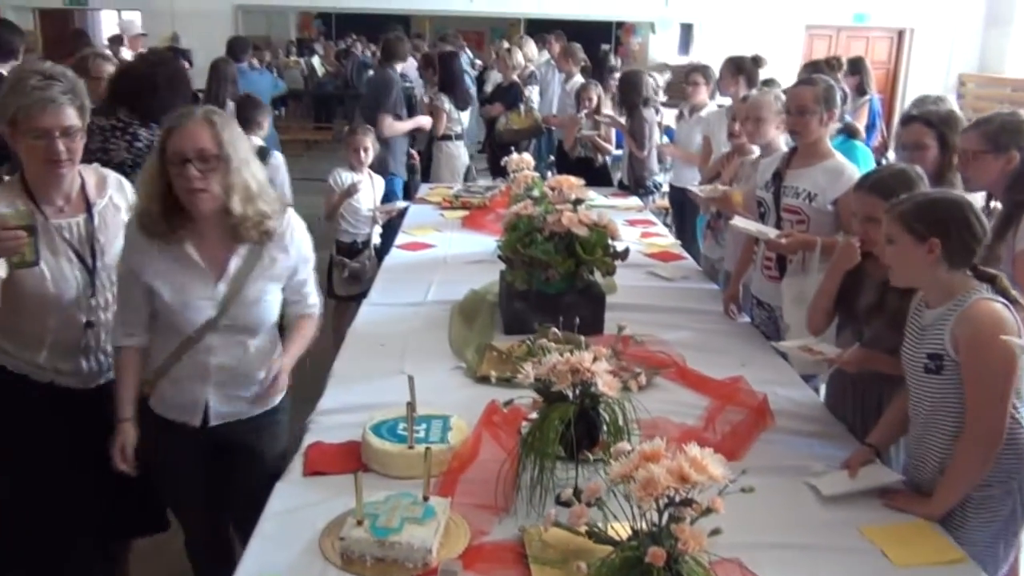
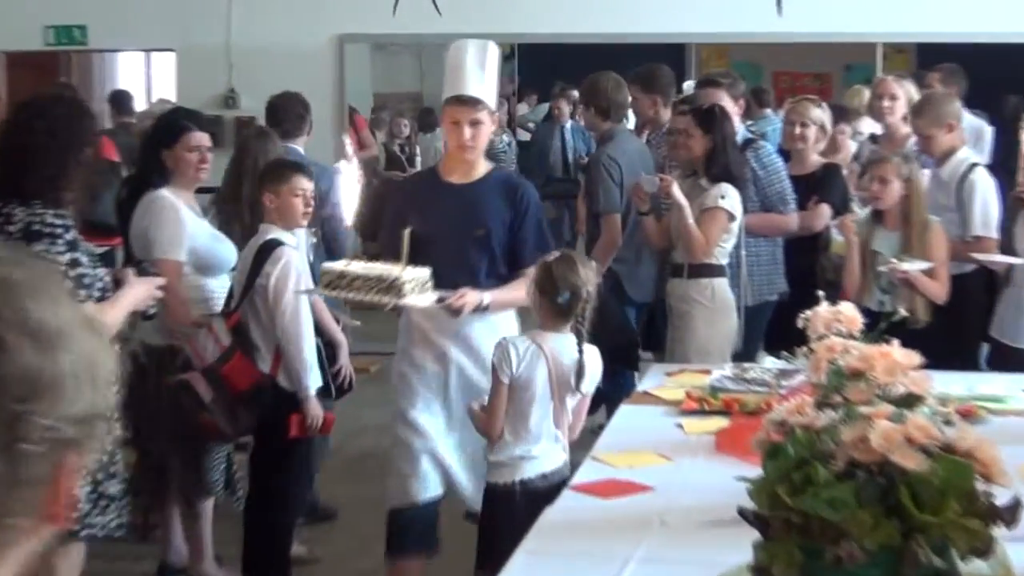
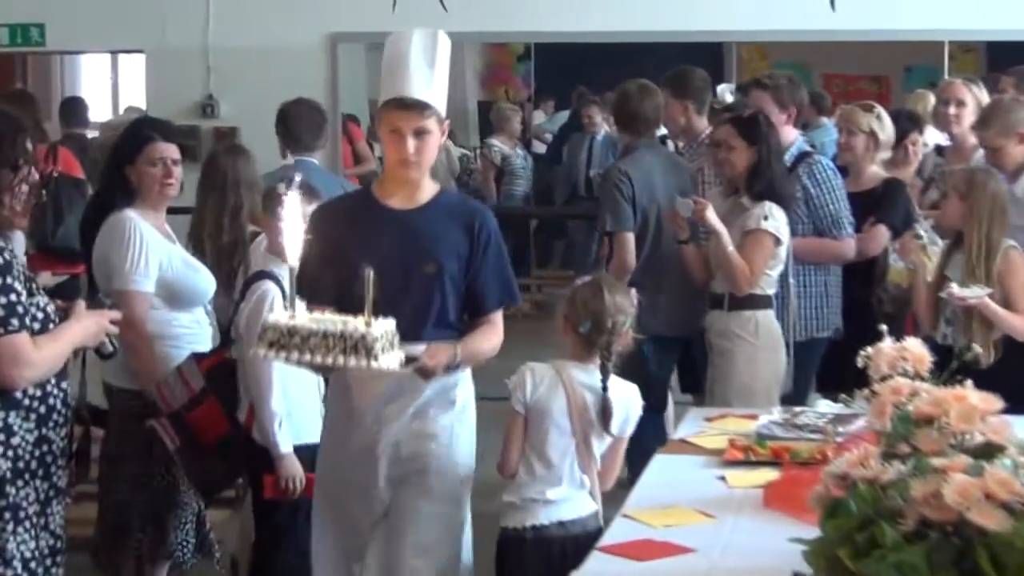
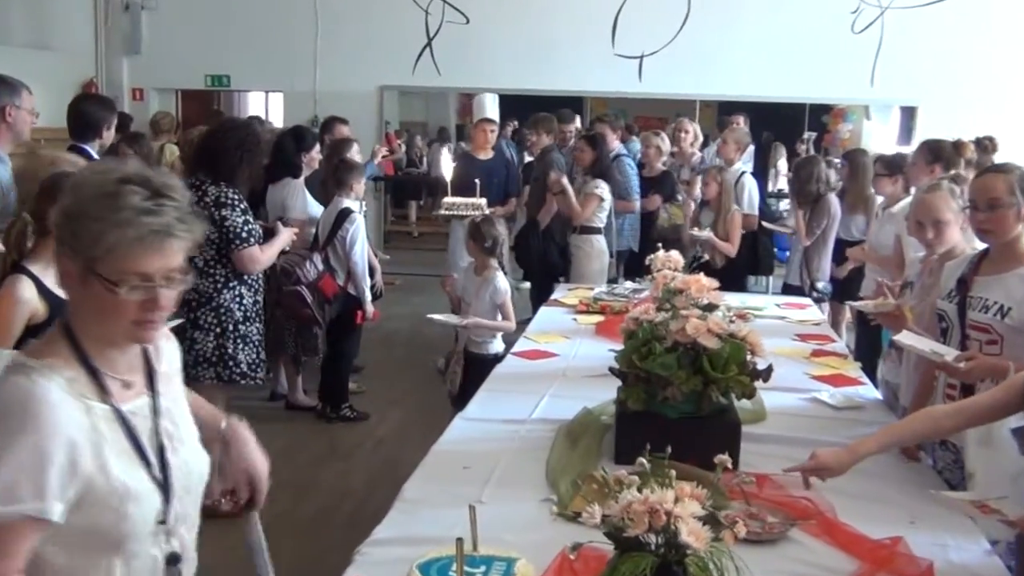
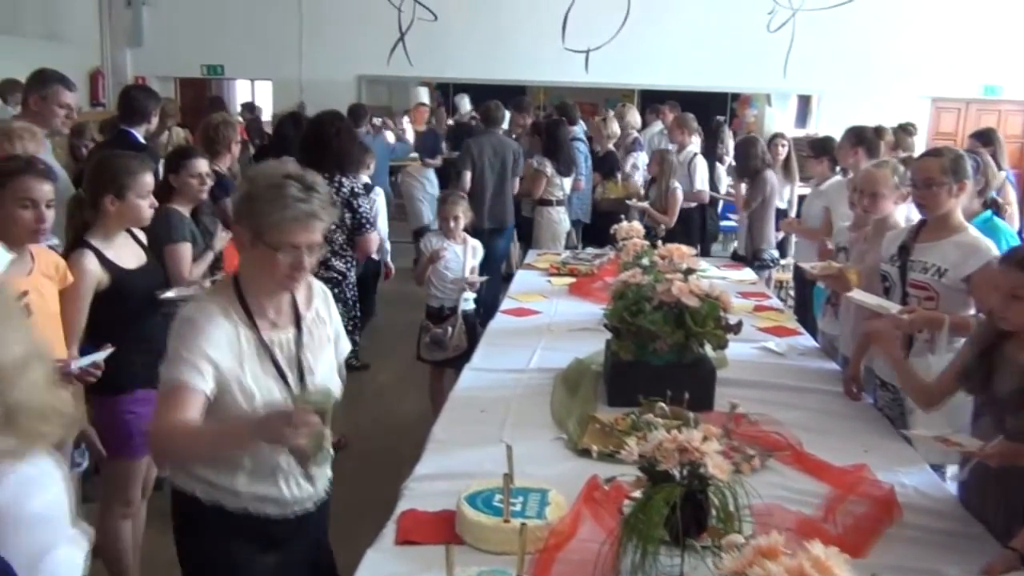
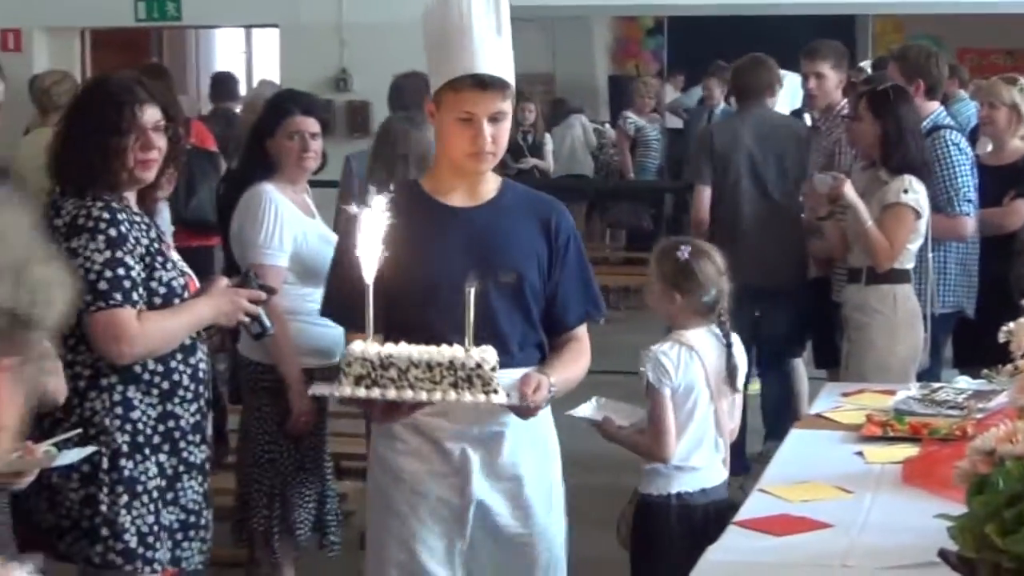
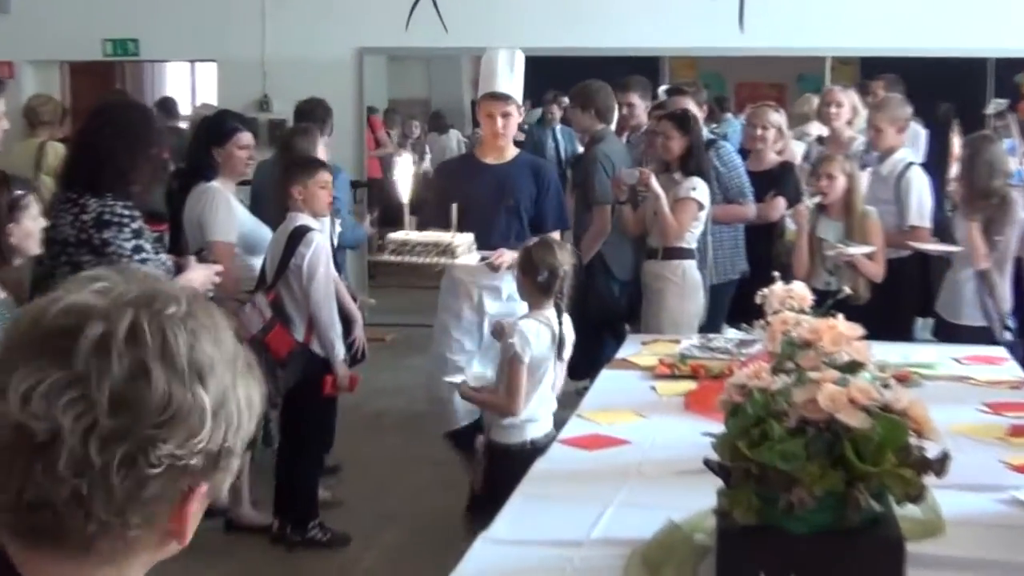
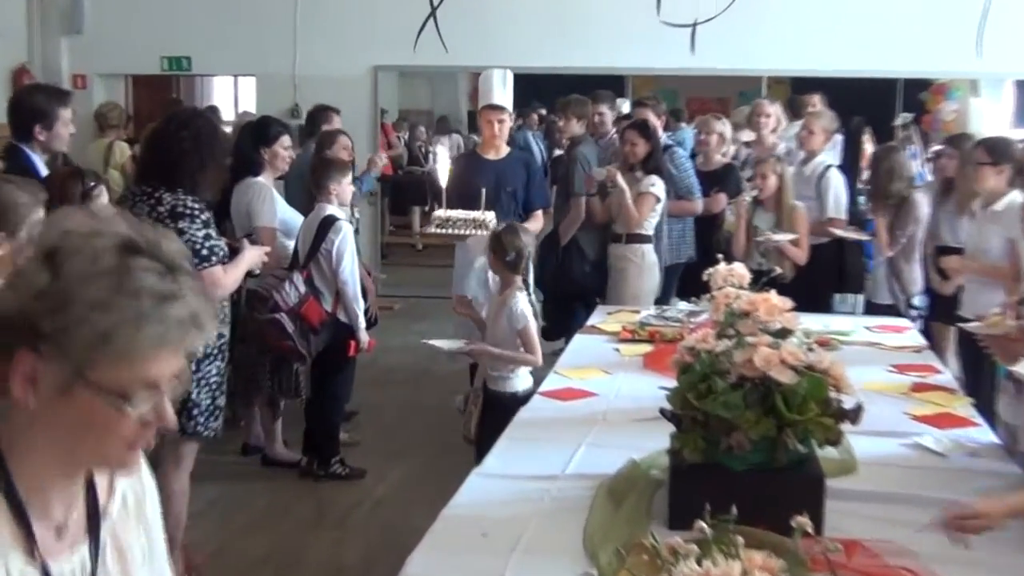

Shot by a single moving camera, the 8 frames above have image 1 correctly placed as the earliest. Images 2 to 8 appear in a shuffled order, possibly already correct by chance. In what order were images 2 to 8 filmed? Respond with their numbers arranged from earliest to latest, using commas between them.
5, 4, 8, 7, 2, 3, 6
